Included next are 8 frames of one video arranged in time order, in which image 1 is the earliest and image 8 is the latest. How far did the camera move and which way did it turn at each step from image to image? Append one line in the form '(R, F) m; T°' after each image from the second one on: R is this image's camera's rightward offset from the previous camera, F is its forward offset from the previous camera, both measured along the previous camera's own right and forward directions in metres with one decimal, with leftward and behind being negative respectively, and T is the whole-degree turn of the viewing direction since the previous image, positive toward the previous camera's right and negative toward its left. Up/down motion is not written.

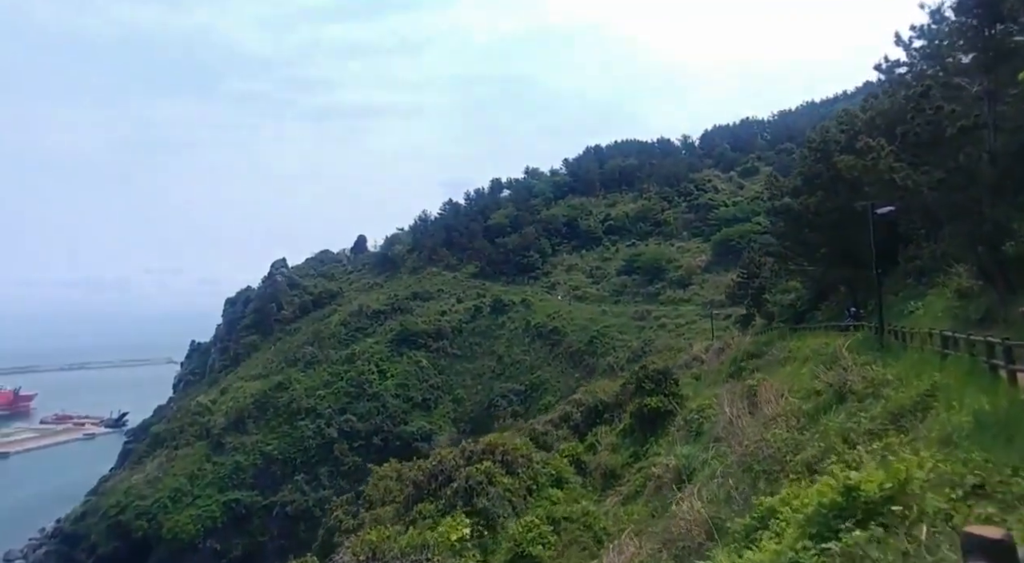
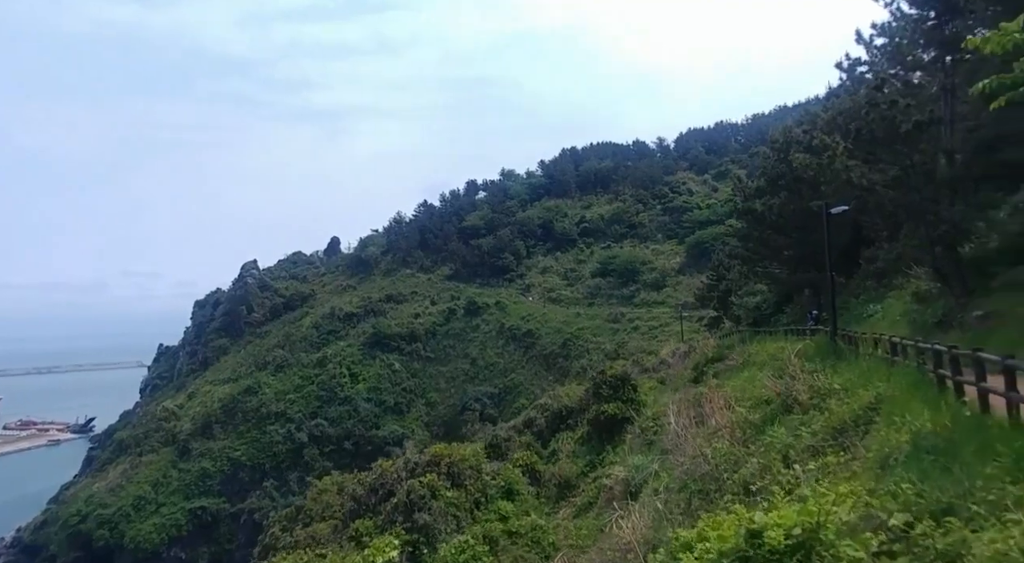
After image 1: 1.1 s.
(+0.9, +0.9) m; +2°
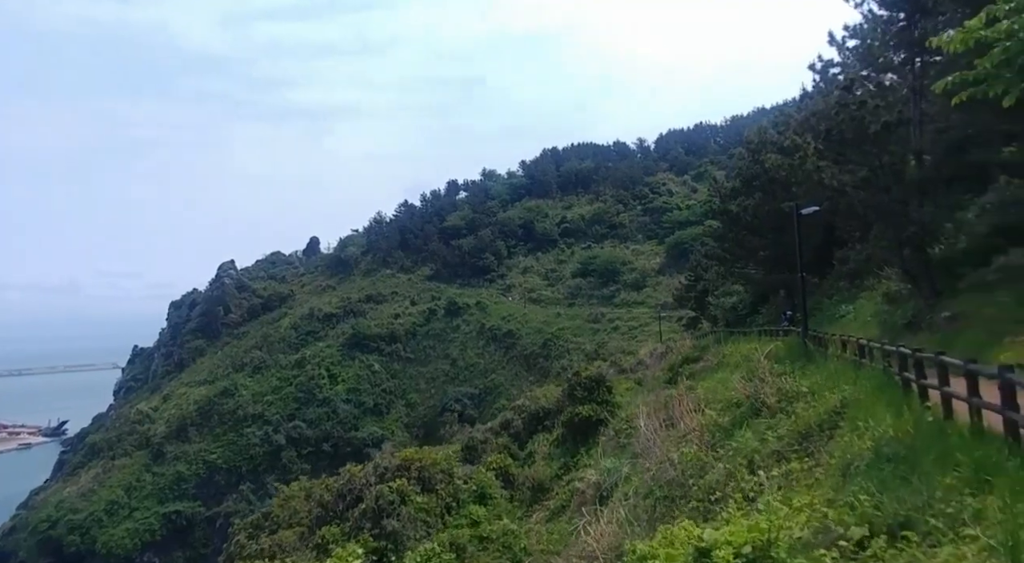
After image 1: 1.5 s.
(+0.3, +0.3) m; +2°
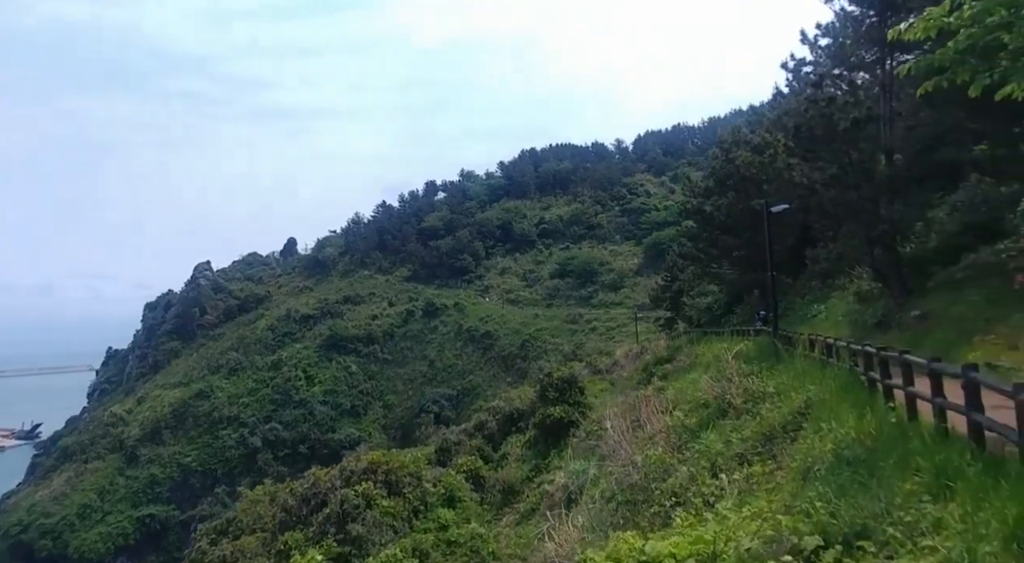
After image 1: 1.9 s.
(+0.3, +0.3) m; +2°
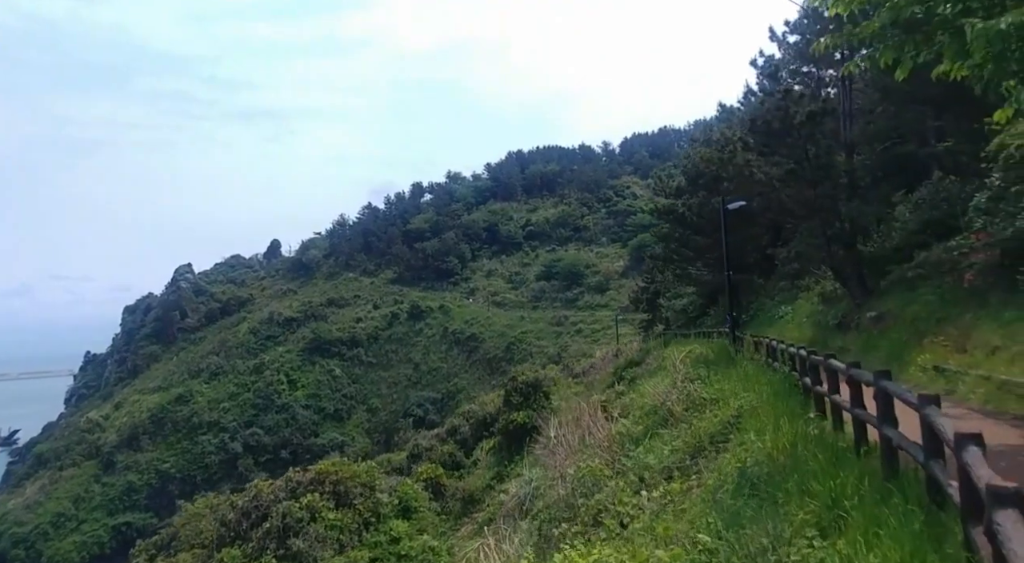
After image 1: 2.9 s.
(+0.9, +0.6) m; +1°
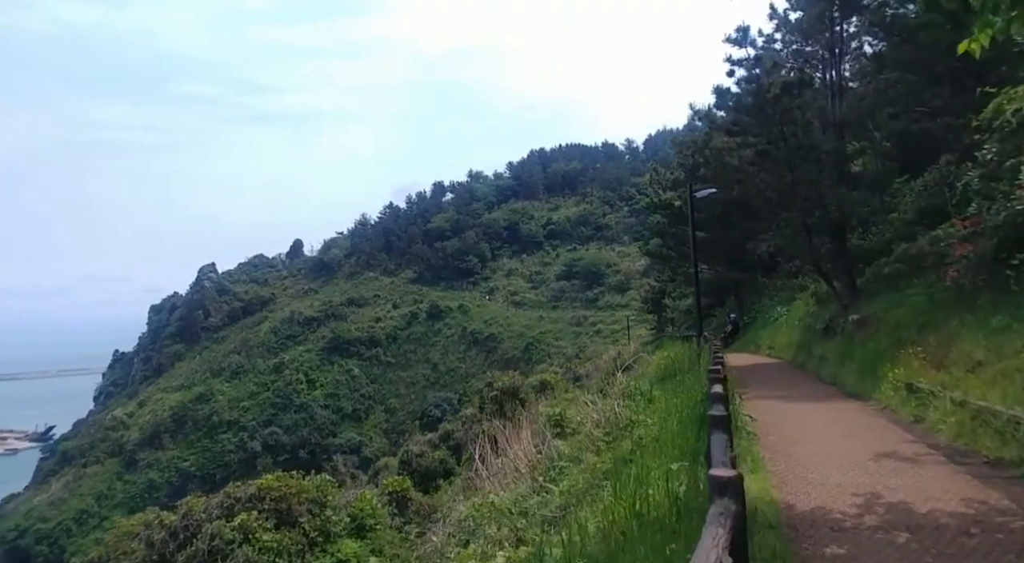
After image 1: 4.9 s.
(+1.6, +1.5) m; -2°
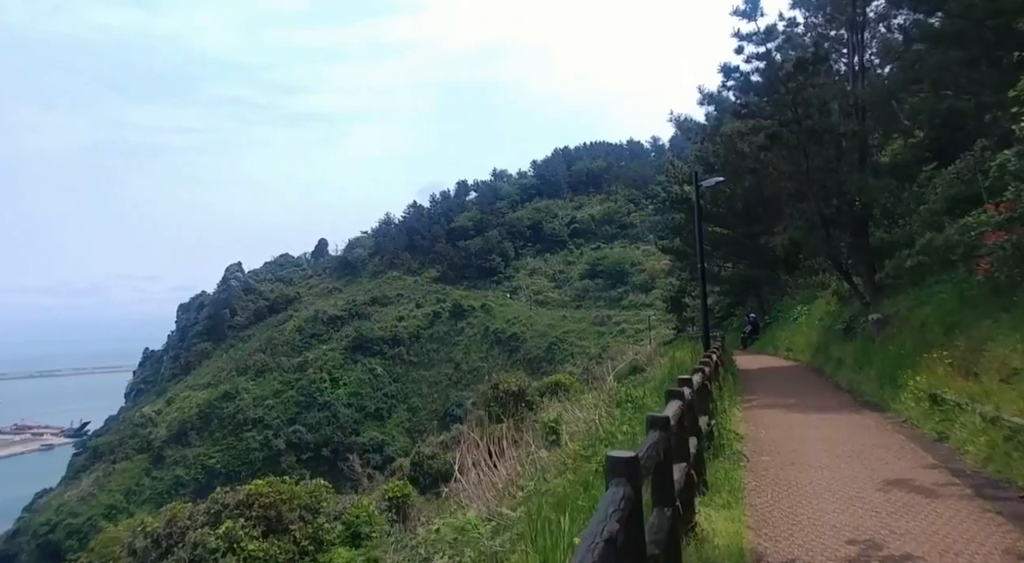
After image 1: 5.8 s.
(+0.6, +0.8) m; -2°
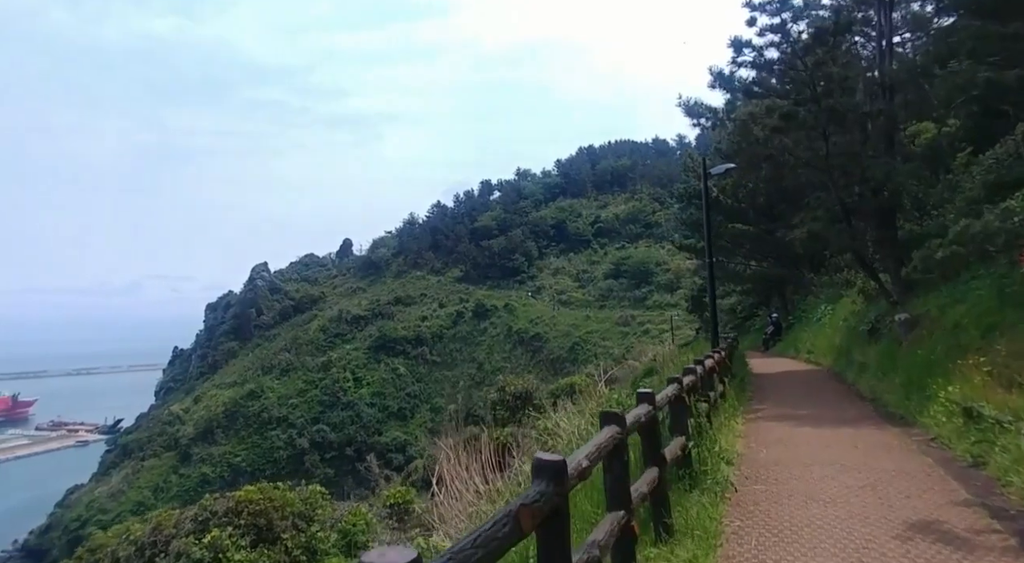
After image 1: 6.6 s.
(+0.5, +0.8) m; -2°
